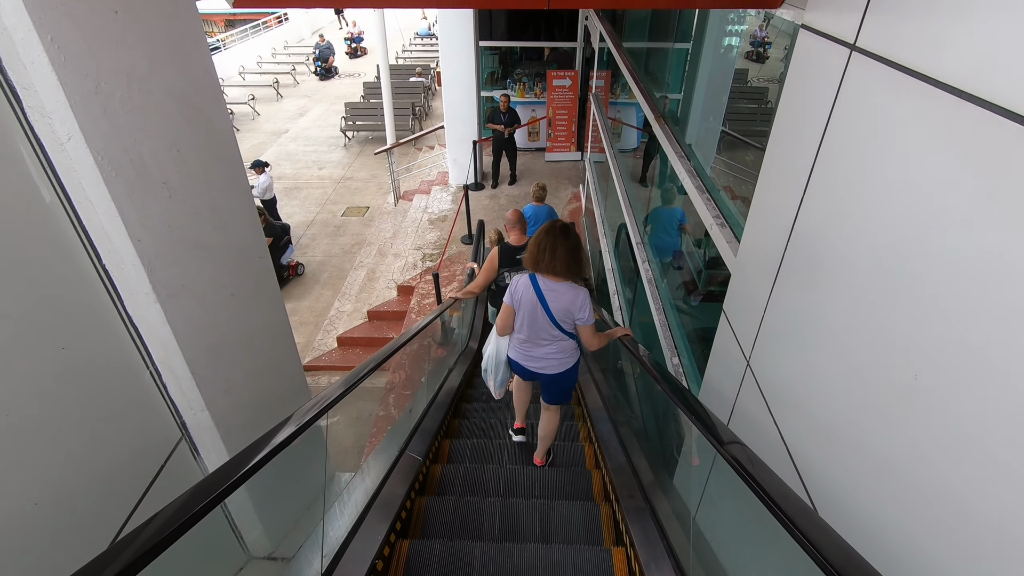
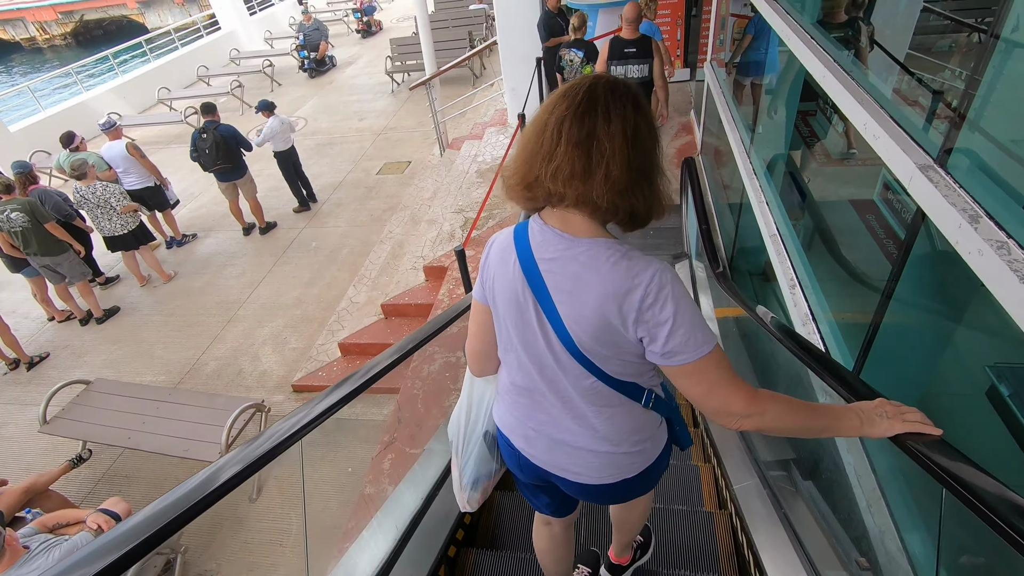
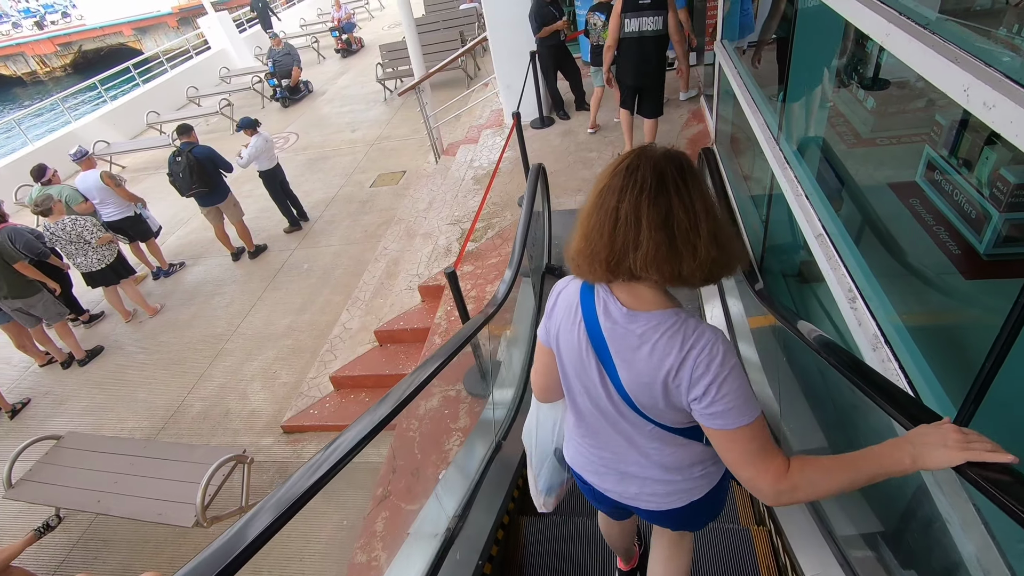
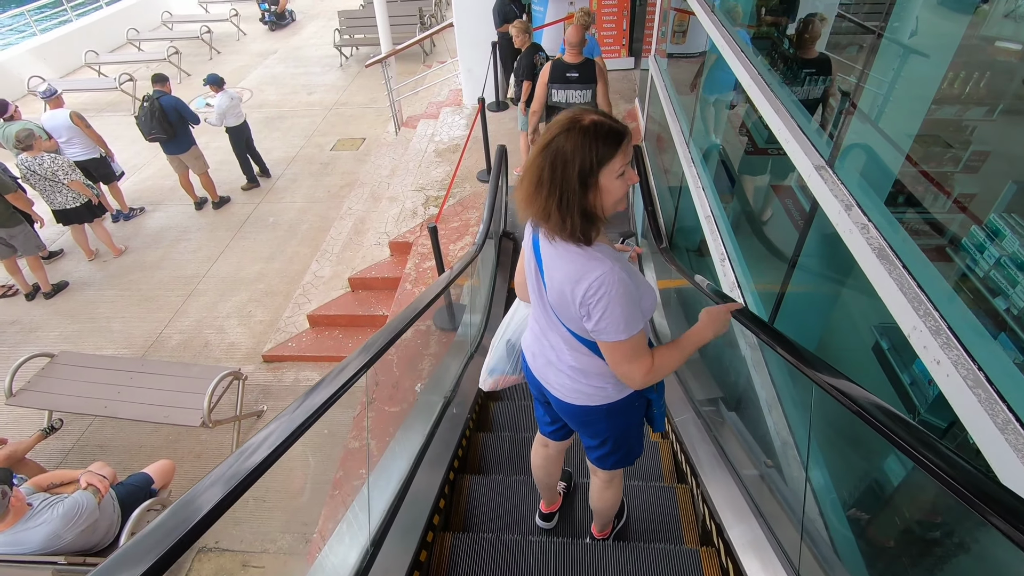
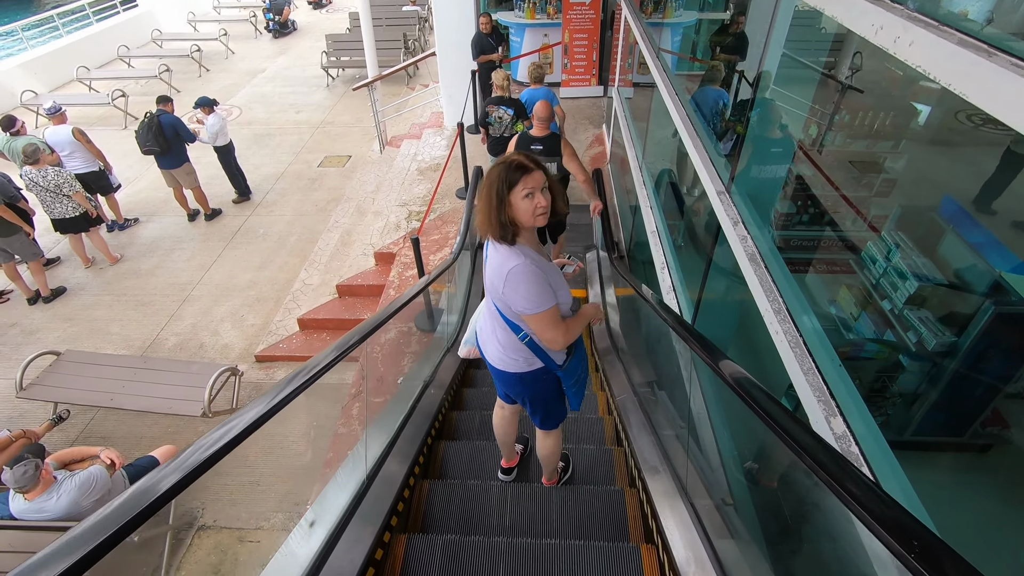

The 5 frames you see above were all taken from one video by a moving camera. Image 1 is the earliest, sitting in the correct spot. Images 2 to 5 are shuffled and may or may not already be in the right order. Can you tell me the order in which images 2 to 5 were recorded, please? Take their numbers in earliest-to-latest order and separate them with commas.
5, 4, 2, 3
